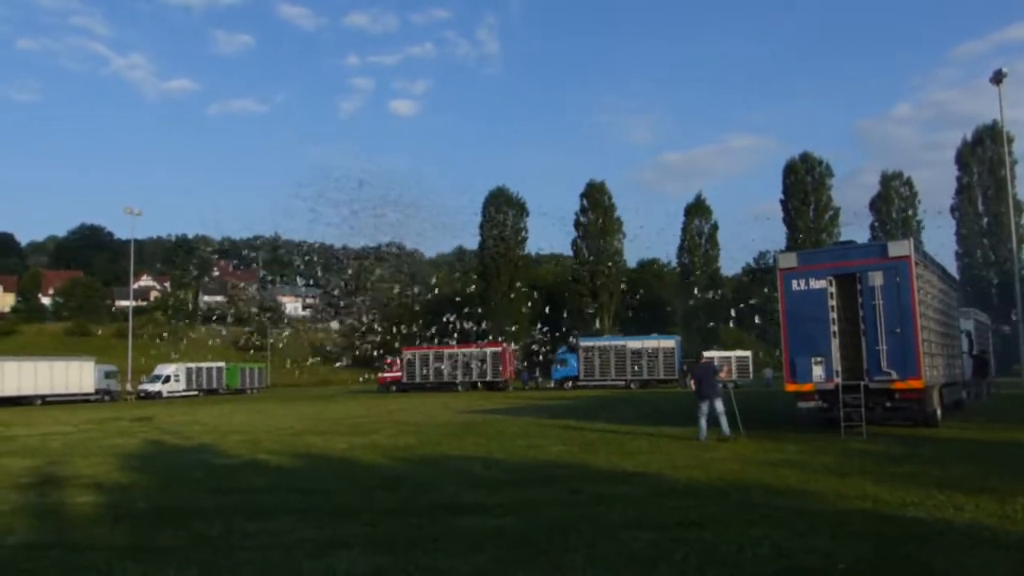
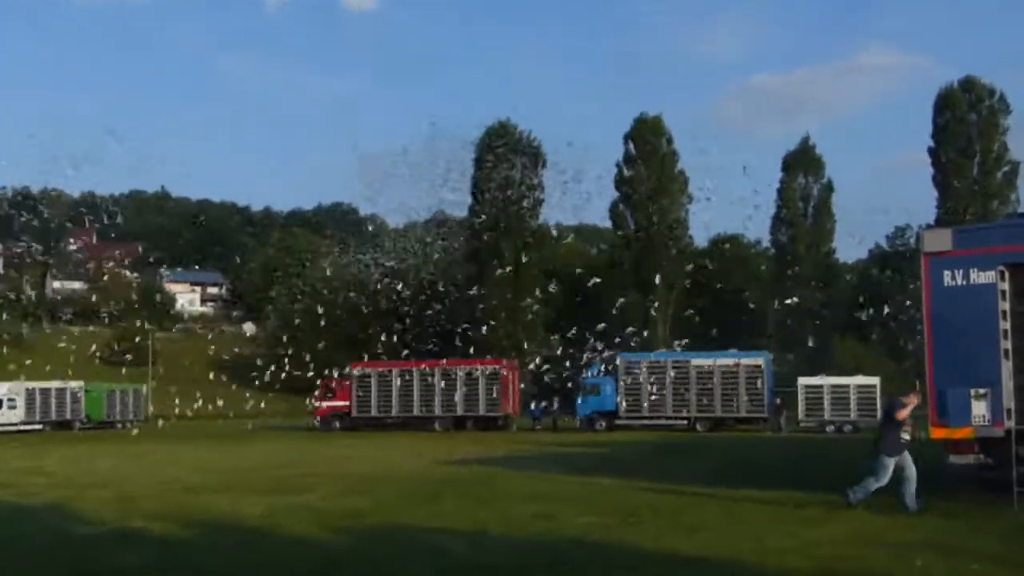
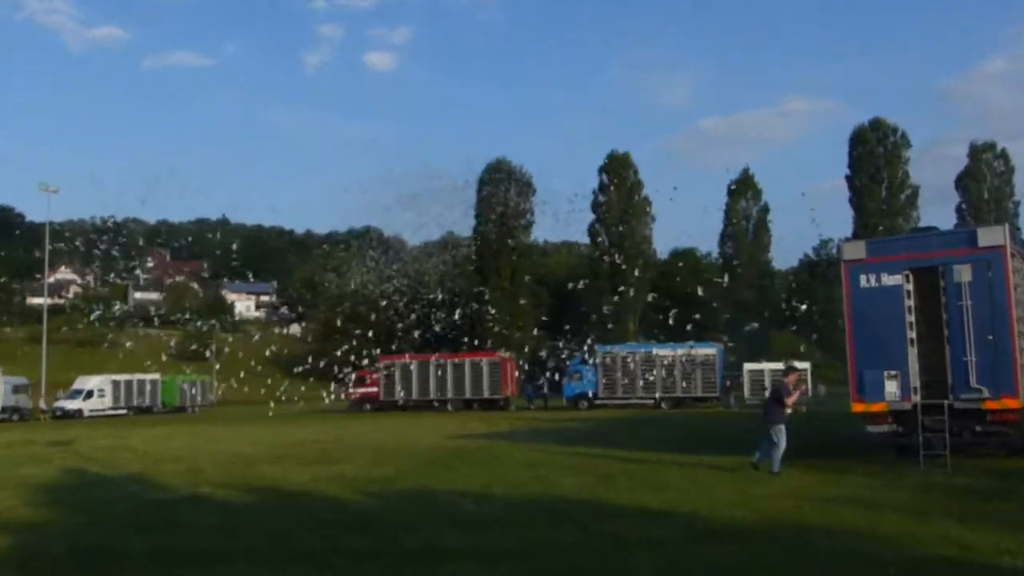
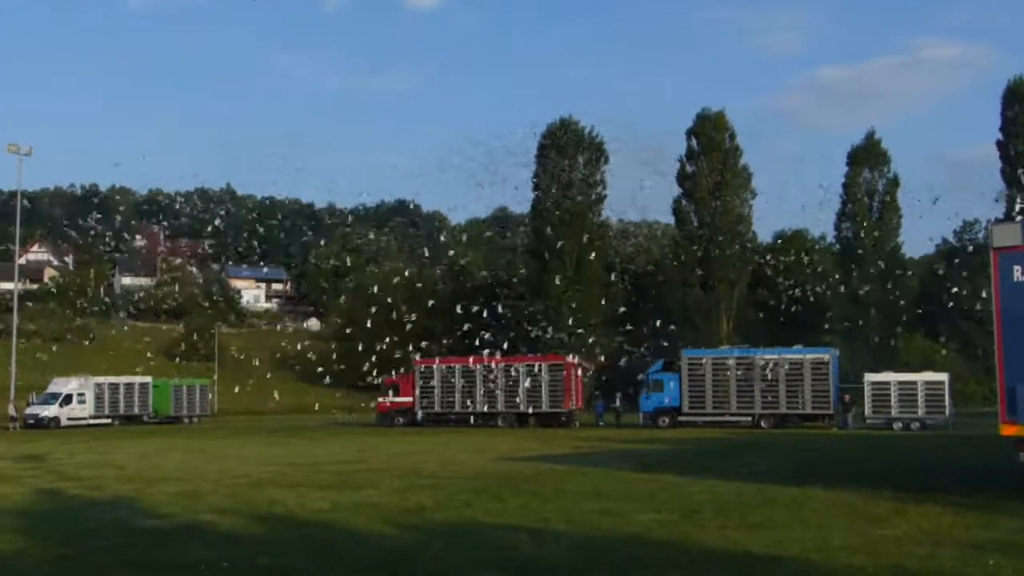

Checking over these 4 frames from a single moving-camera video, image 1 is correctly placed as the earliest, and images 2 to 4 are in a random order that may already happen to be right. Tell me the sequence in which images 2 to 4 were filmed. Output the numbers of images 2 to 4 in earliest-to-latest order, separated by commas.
3, 2, 4
